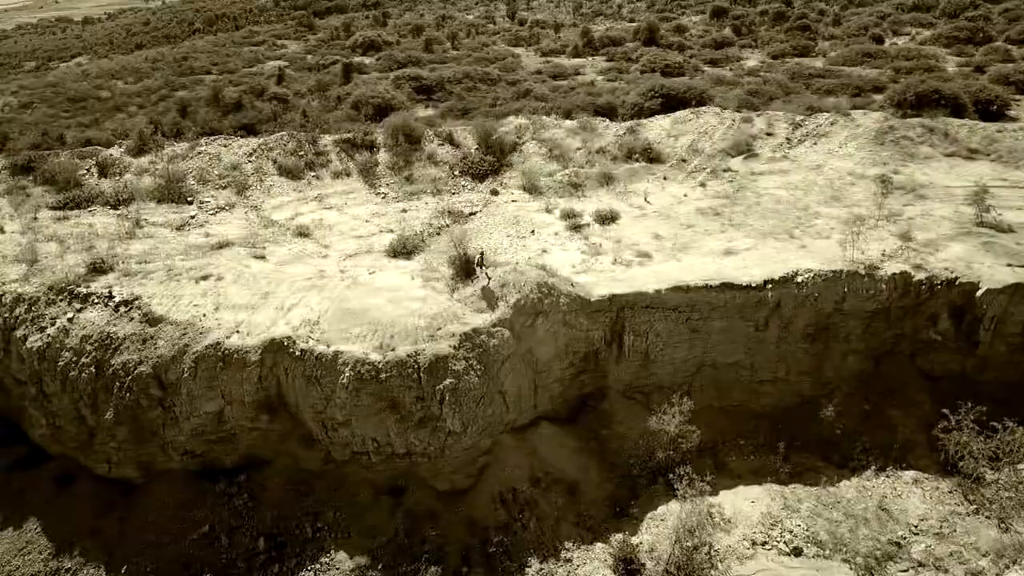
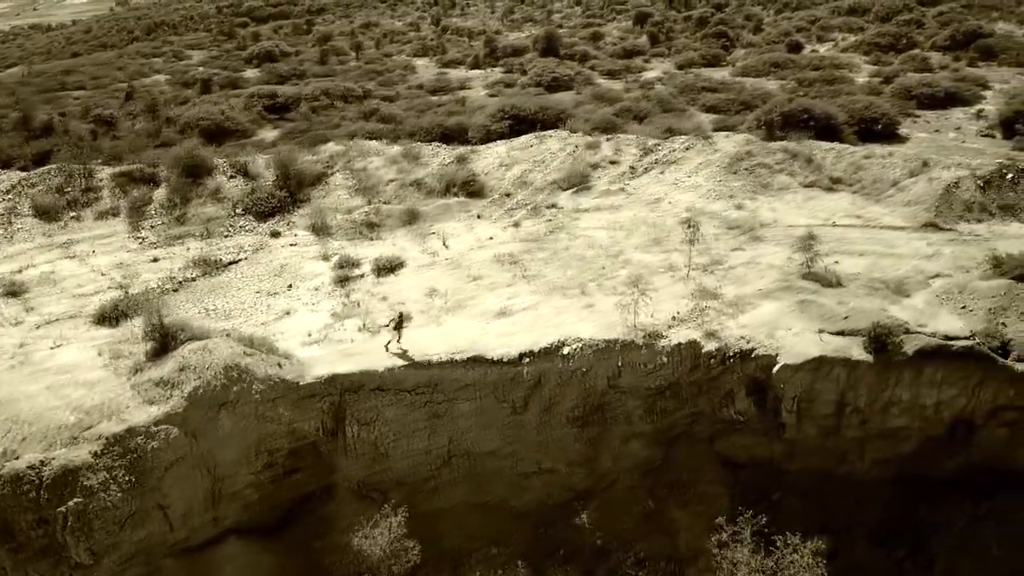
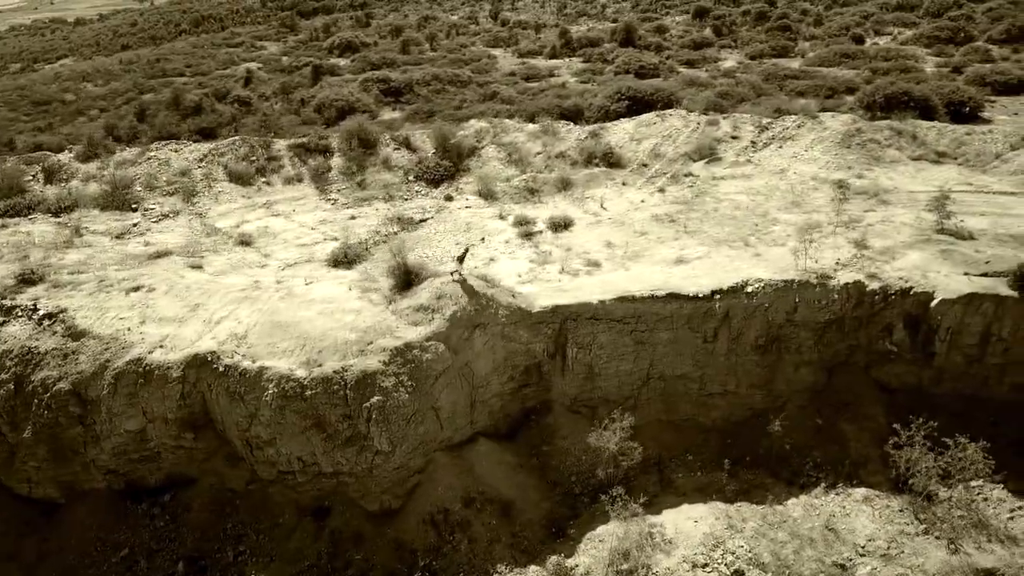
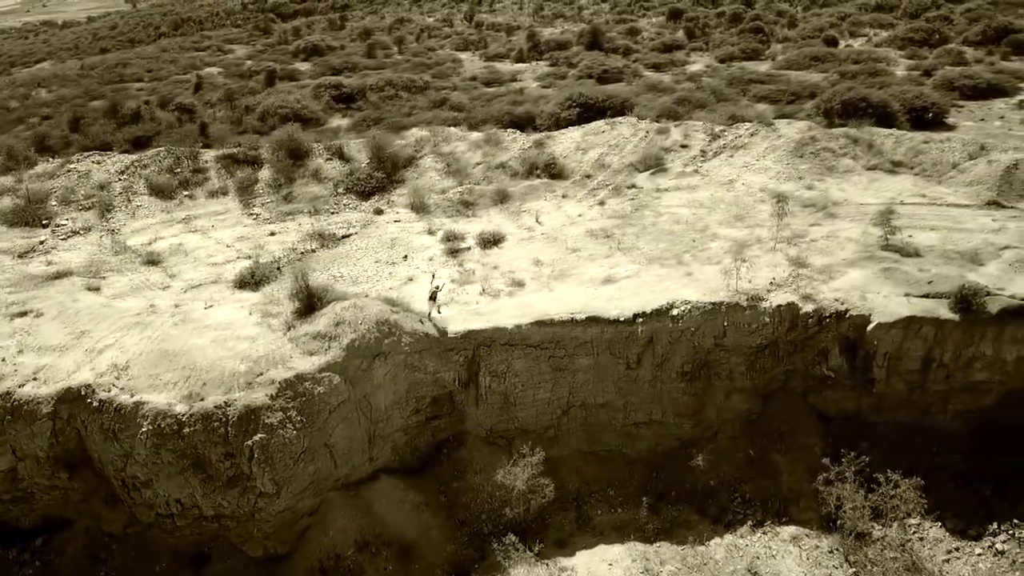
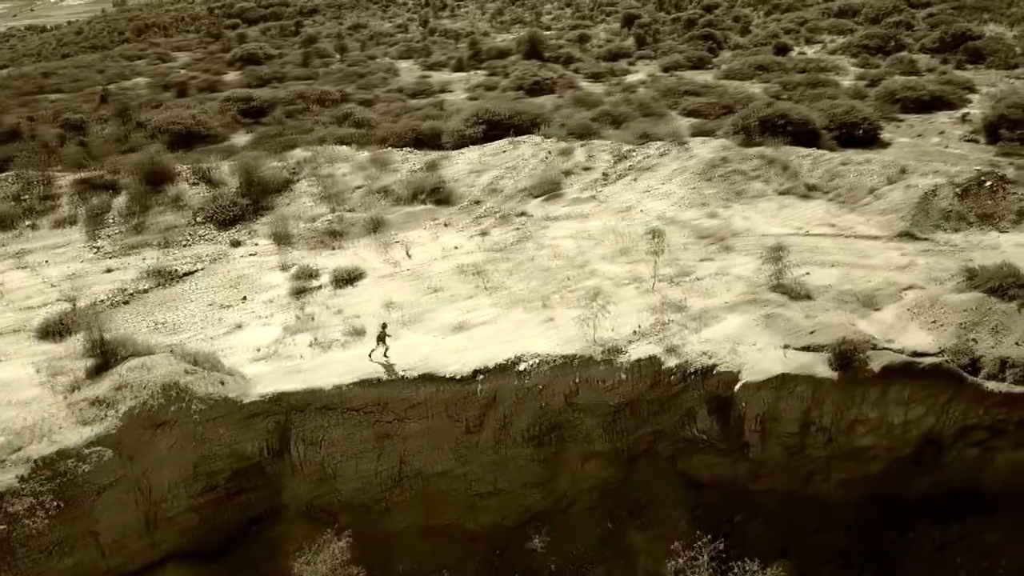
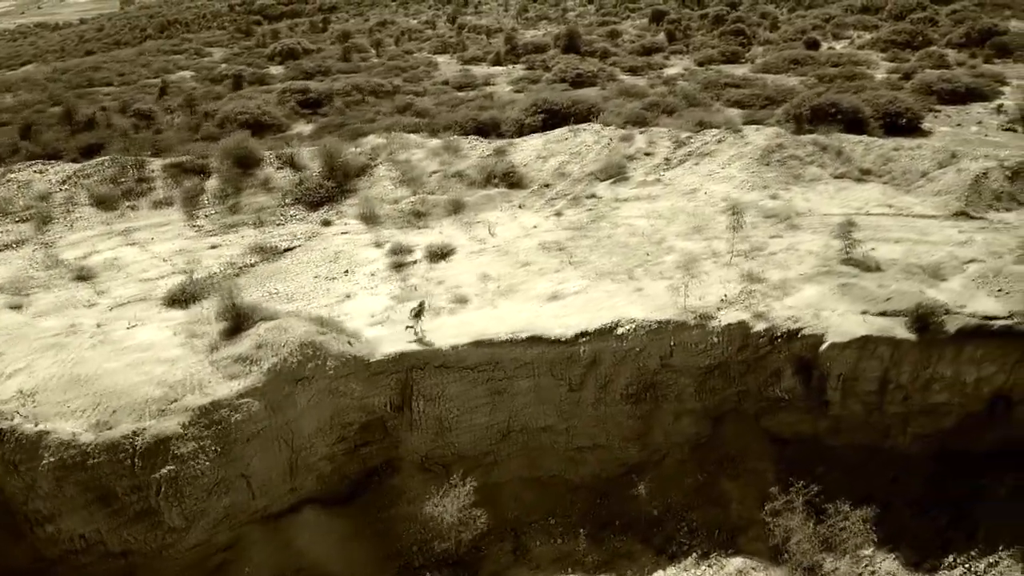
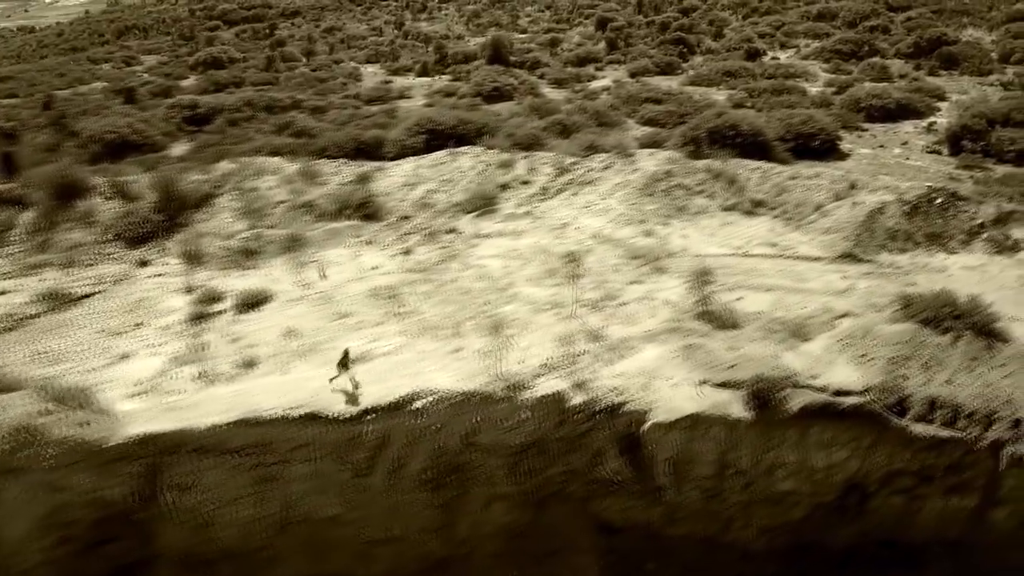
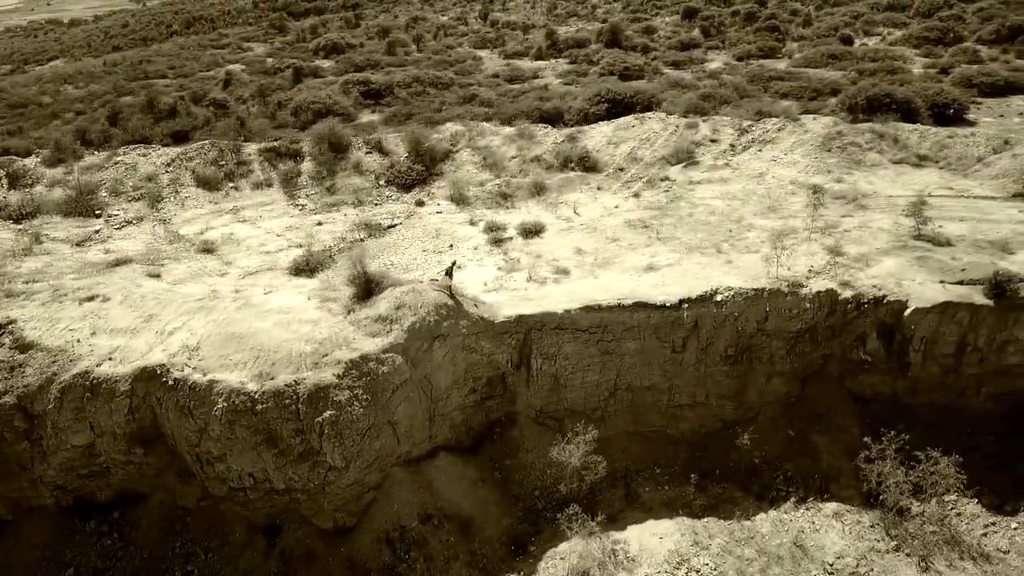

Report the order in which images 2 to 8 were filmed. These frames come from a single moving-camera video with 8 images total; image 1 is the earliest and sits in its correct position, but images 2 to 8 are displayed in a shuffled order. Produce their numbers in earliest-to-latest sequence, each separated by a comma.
3, 8, 4, 6, 2, 5, 7
